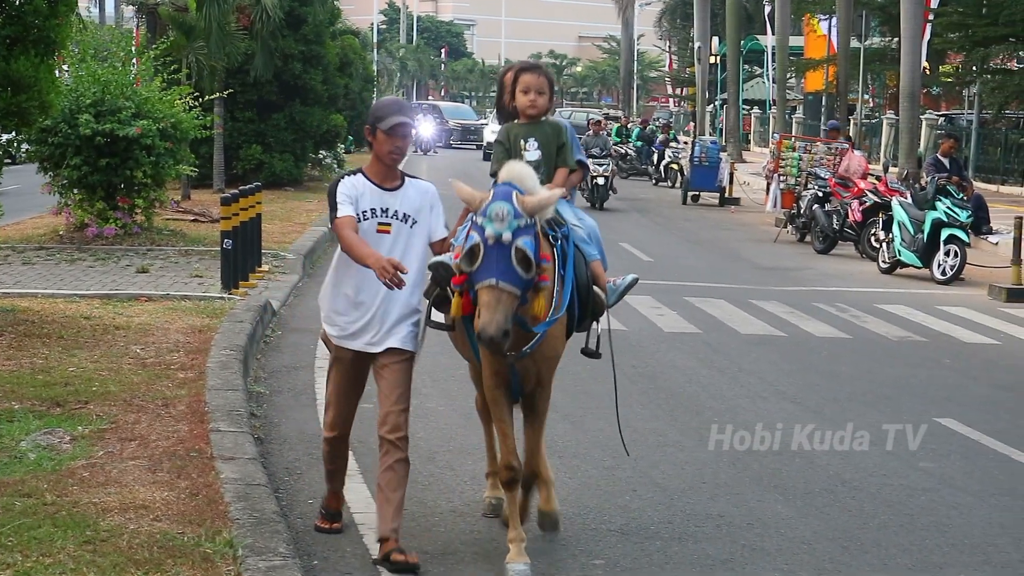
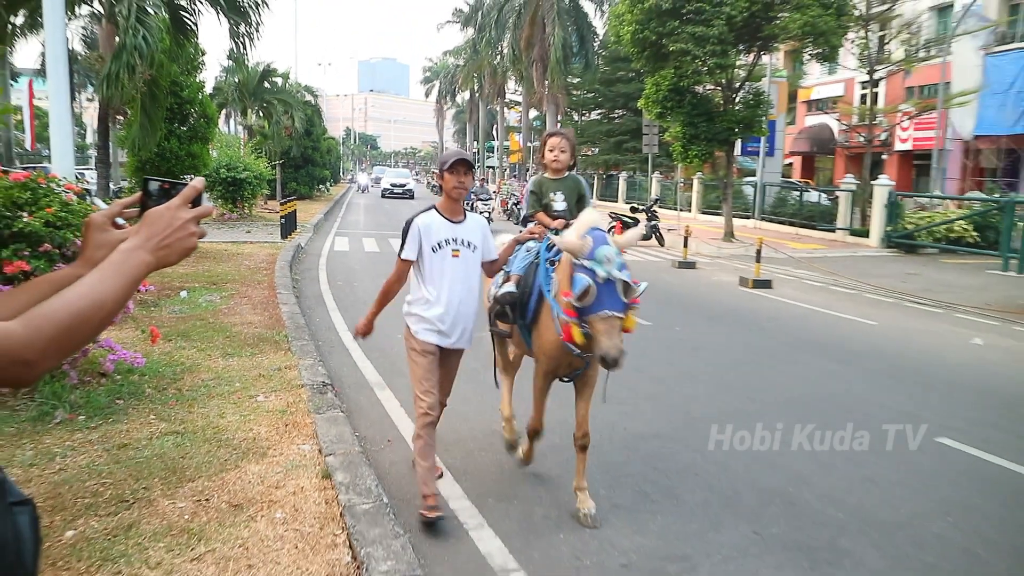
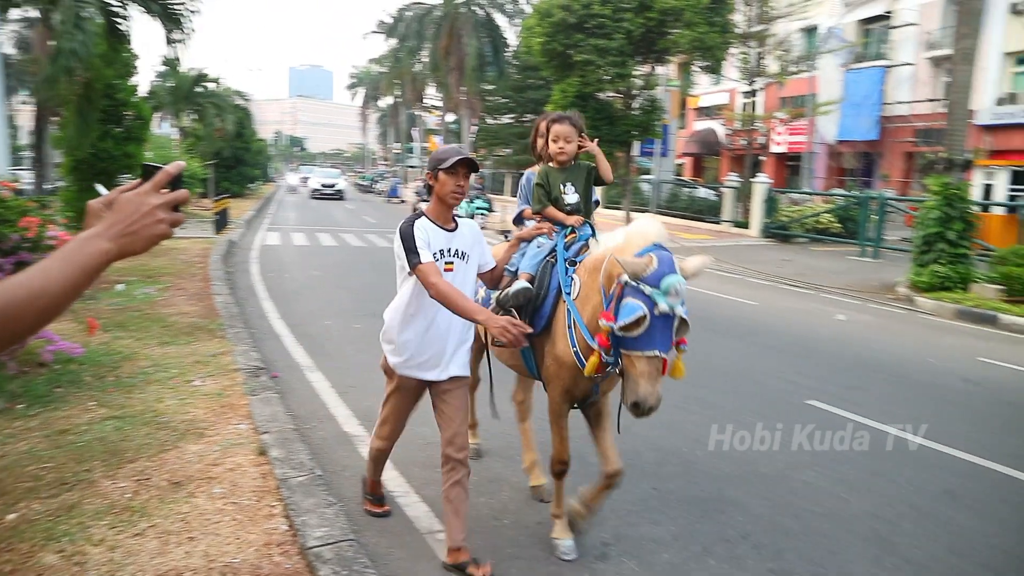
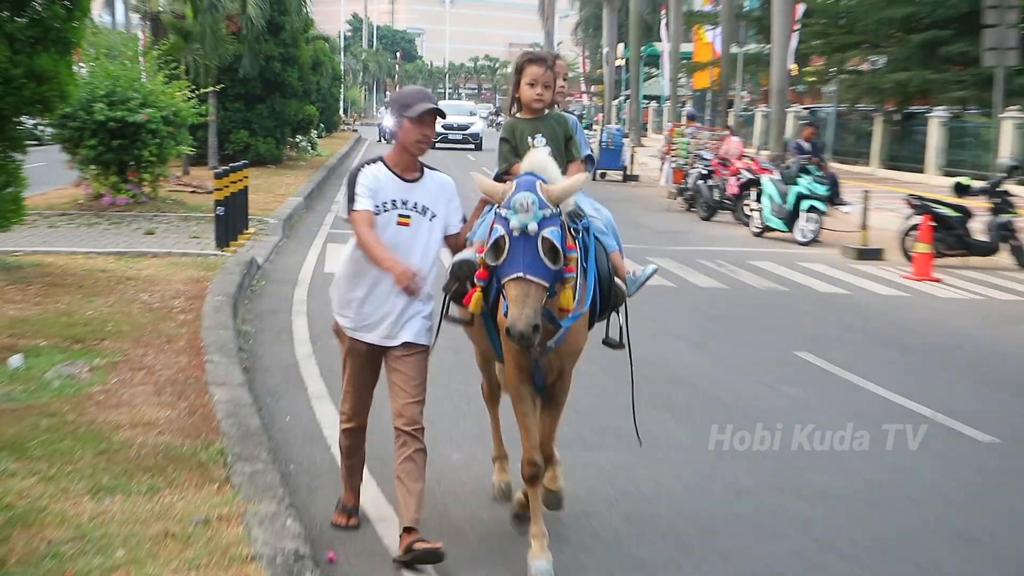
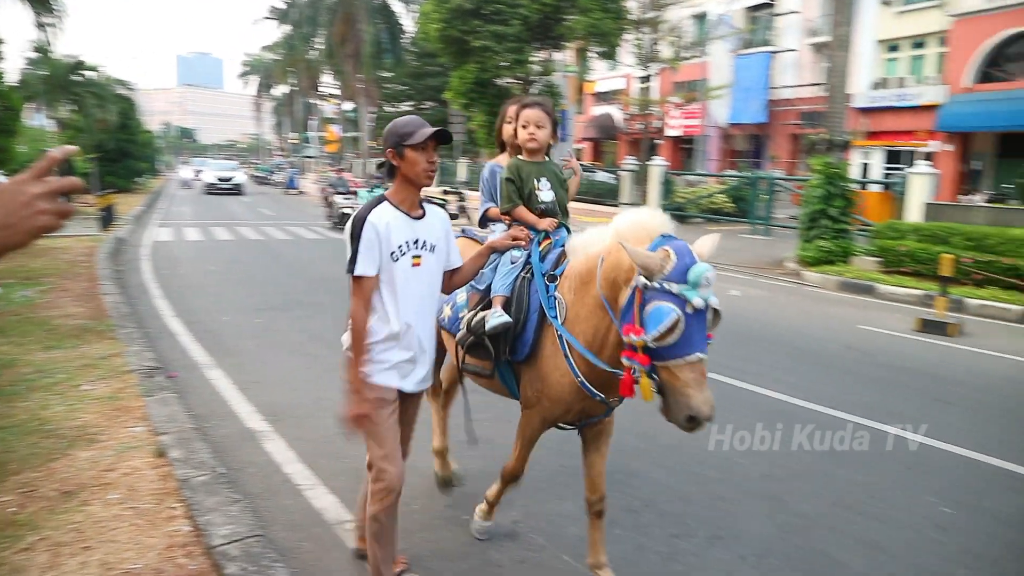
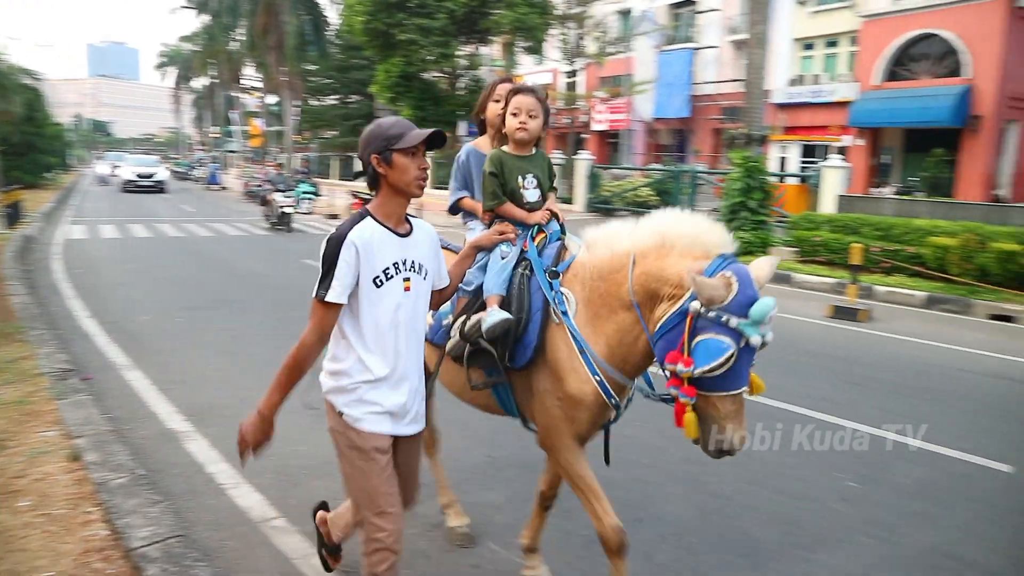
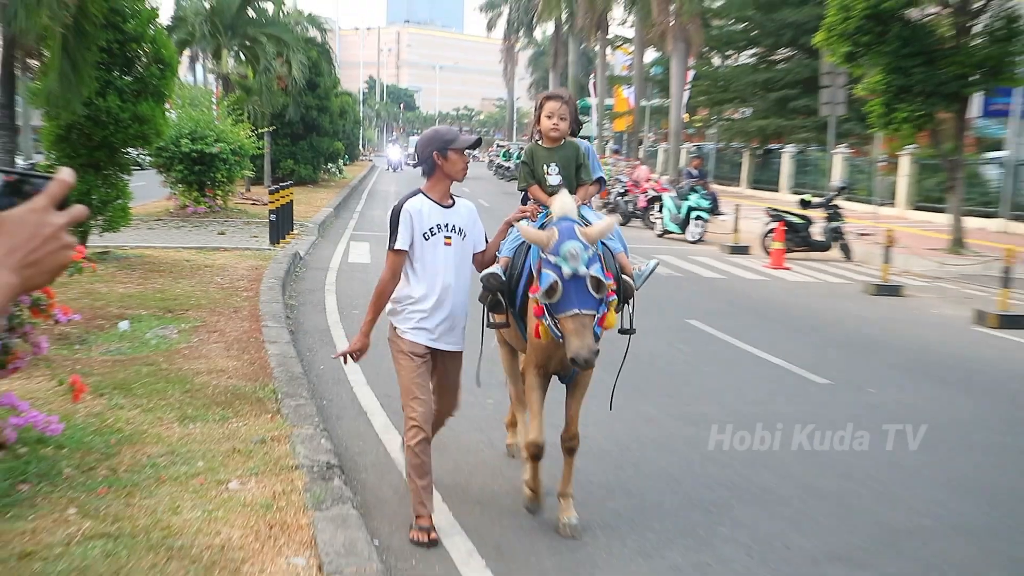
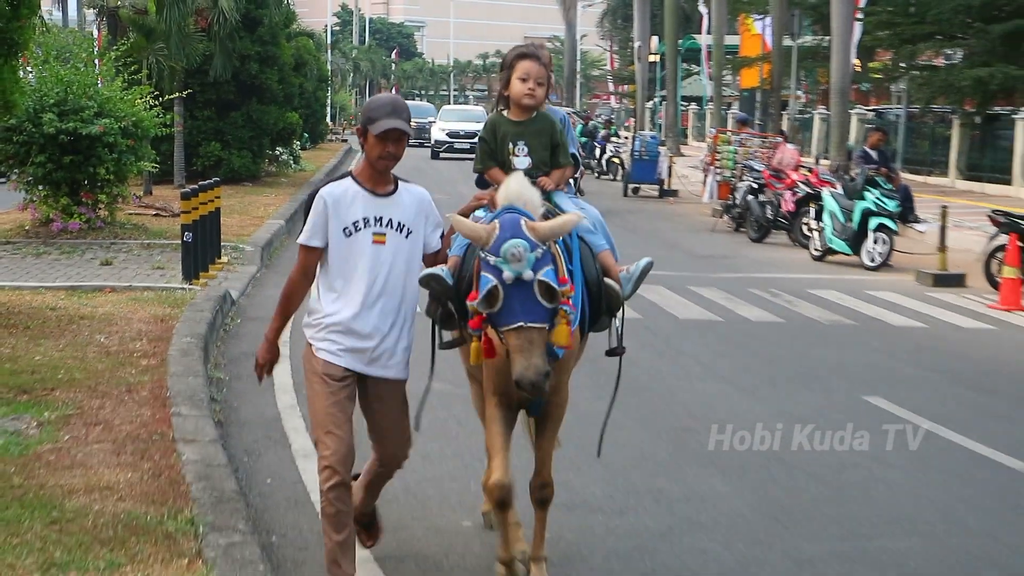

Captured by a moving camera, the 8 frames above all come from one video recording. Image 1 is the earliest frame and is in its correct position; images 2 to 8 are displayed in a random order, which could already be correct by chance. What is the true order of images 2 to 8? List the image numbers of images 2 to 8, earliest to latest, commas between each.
8, 4, 7, 2, 3, 5, 6
